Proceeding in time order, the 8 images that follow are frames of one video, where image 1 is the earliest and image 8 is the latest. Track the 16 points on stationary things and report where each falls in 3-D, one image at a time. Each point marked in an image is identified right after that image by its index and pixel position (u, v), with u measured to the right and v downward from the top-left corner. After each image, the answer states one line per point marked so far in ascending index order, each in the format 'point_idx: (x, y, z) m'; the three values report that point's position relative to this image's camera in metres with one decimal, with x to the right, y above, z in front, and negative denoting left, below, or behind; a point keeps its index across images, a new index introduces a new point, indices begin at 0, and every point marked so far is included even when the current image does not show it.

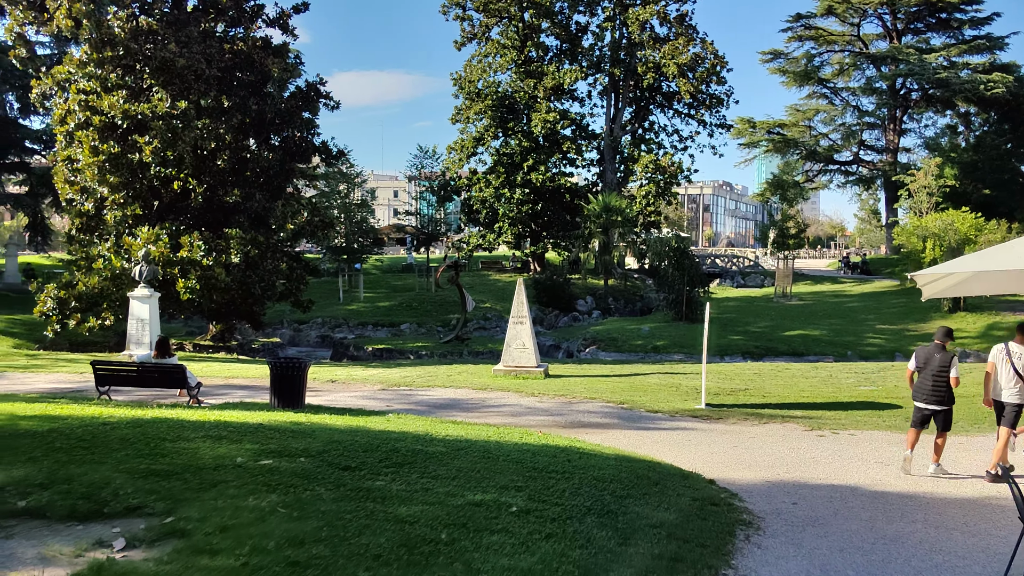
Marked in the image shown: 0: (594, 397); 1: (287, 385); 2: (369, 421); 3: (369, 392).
0: (+1.4, -1.9, +14.3) m
1: (-3.3, -1.4, +12.0) m
2: (-1.8, -1.6, +10.2) m
3: (-2.4, -1.8, +14.2) m
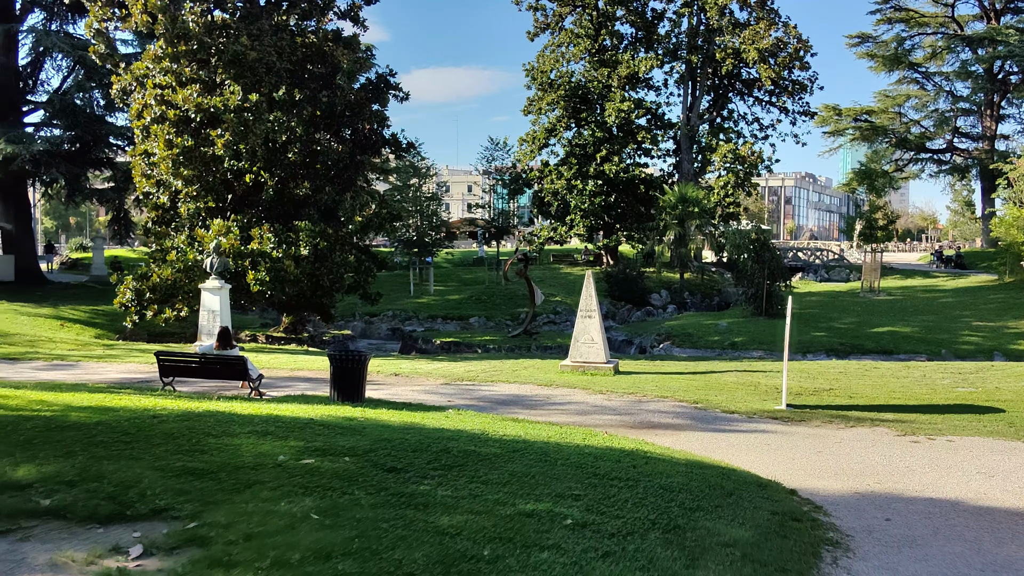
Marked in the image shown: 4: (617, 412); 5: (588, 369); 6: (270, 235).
0: (+2.5, -1.8, +13.6) m
1: (-2.3, -1.3, +11.7) m
2: (-1.0, -1.5, +9.8) m
3: (-1.3, -1.6, +13.8) m
4: (+1.5, -1.8, +12.0) m
5: (+1.5, -1.6, +16.3) m
6: (-5.8, +1.3, +19.8) m
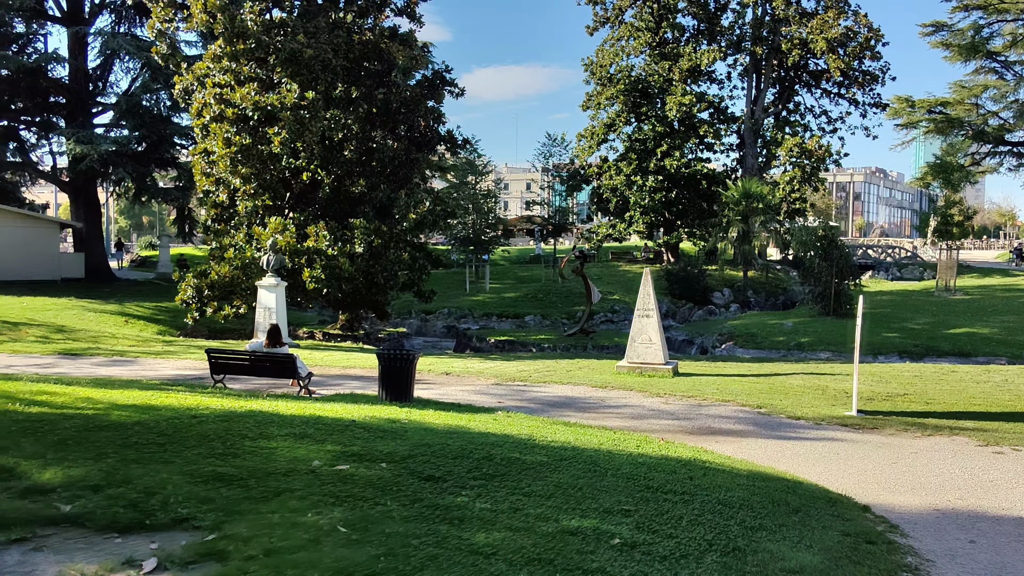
0: (+3.3, -1.7, +13.0) m
1: (-1.6, -1.3, +11.4) m
2: (-0.4, -1.5, +9.4) m
3: (-0.5, -1.6, +13.5) m
4: (+2.2, -1.8, +11.4) m
5: (+2.5, -1.6, +15.8) m
6: (-4.5, +1.4, +19.8) m
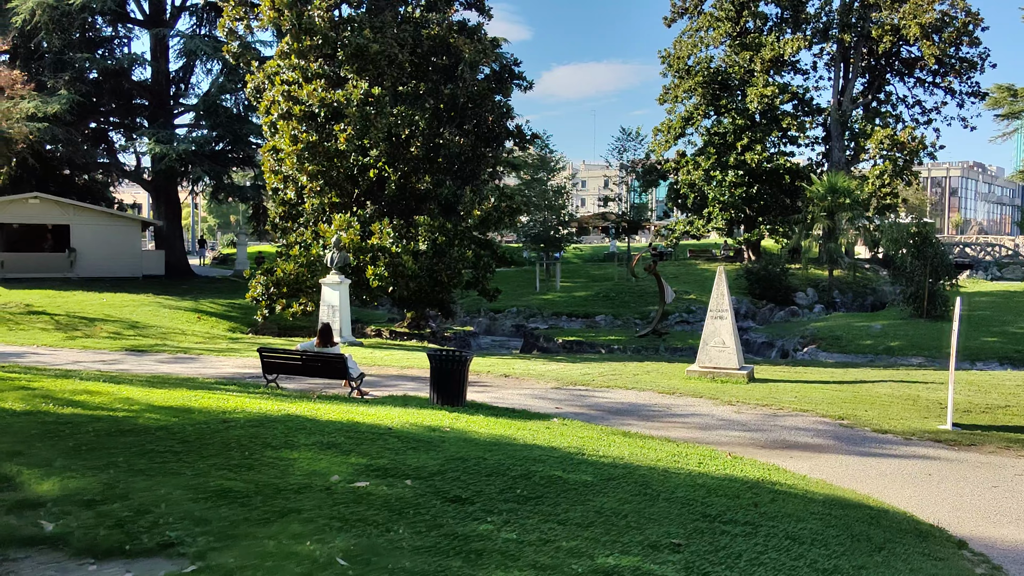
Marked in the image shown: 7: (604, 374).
0: (+4.2, -1.7, +12.0) m
1: (-0.8, -1.2, +10.9) m
2: (+0.1, -1.5, +8.8) m
3: (+0.5, -1.6, +12.8) m
4: (+3.0, -1.8, +10.6) m
5: (+3.7, -1.6, +14.8) m
6: (-2.9, +1.4, +19.5) m
7: (+1.7, -1.6, +15.2) m
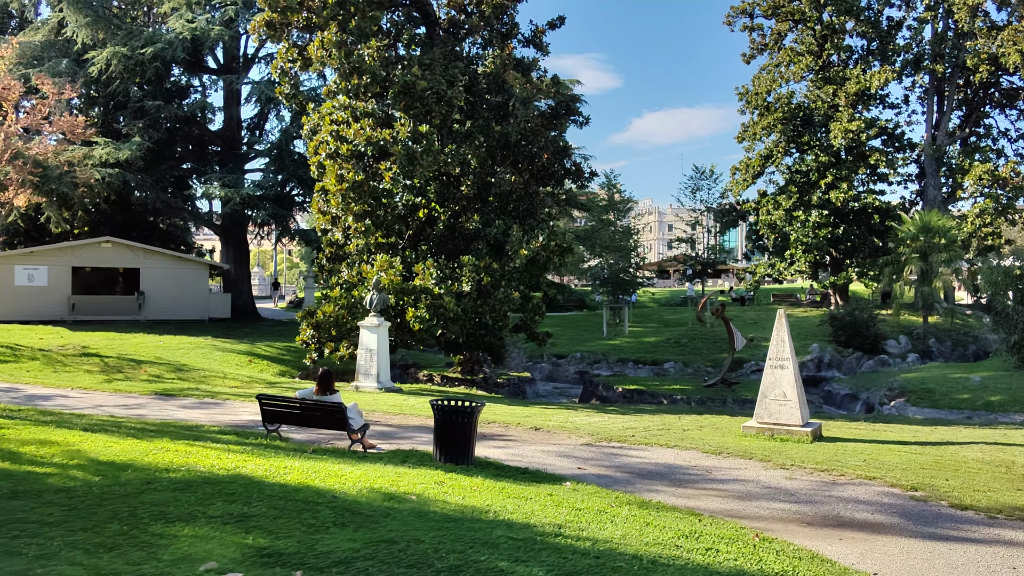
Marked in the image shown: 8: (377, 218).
0: (+4.4, -2.3, +10.3) m
1: (-0.7, -1.8, +9.8) m
2: (0.0, -1.9, +7.6) m
3: (+0.8, -2.2, +11.5) m
4: (+3.0, -2.3, +9.0) m
5: (+4.2, -2.3, +13.2) m
6: (-1.8, +0.4, +18.7) m
7: (+2.3, -2.3, +13.7) m
8: (-3.3, +1.7, +20.1) m
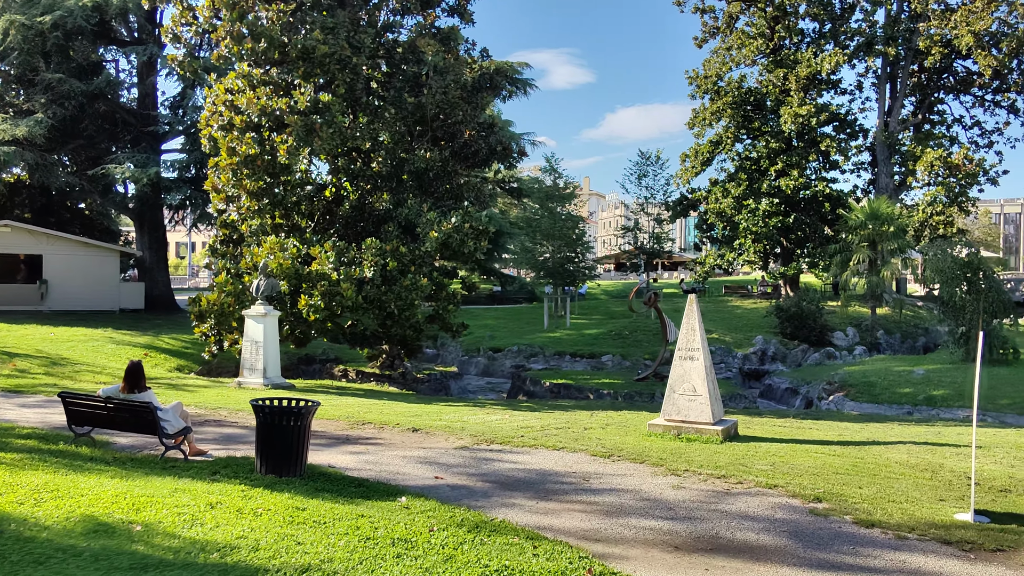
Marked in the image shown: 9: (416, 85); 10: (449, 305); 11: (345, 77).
0: (+2.8, -2.1, +8.8) m
1: (-2.3, -1.5, +8.2) m
2: (-1.5, -1.7, +6.0) m
3: (-0.9, -2.0, +10.0) m
4: (+1.4, -2.0, +7.5) m
5: (+2.5, -2.1, +11.7) m
6: (-3.7, +0.7, +17.0) m
7: (+0.5, -2.1, +12.2) m
8: (-5.3, +2.0, +18.4) m
9: (-2.3, +4.9, +19.9) m
10: (-1.4, -0.4, +18.7) m
11: (-3.8, +4.7, +18.6) m
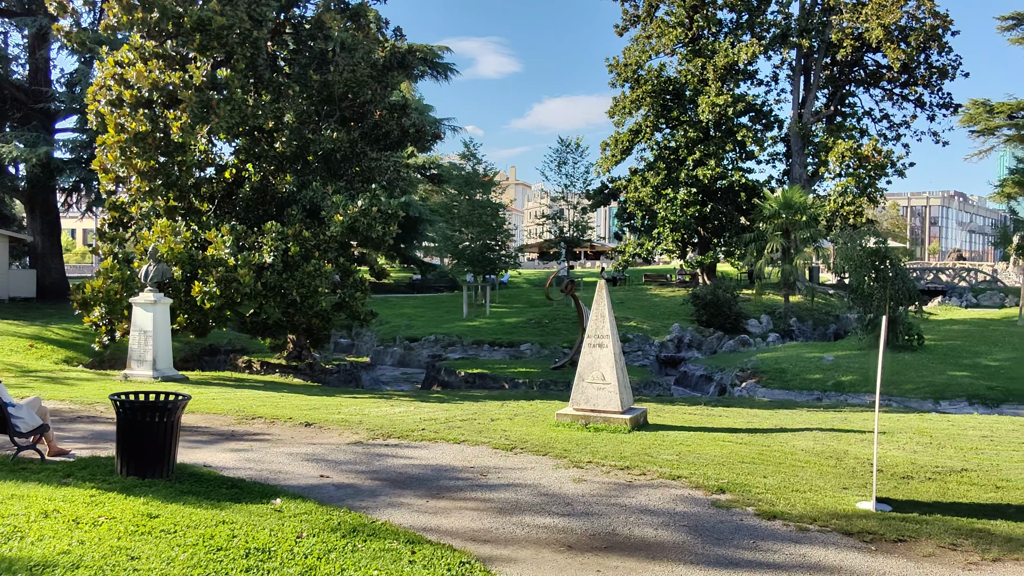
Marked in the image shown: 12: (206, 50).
0: (+1.7, -1.9, +8.5) m
1: (-3.3, -1.4, +7.4) m
2: (-2.3, -1.5, +5.3) m
3: (-2.0, -1.8, +9.3) m
4: (+0.5, -1.9, +7.1) m
5: (+1.1, -1.9, +11.4) m
6: (-5.5, +1.0, +16.1) m
7: (-0.9, -1.8, +11.7) m
8: (-7.2, +2.3, +17.3) m
9: (-4.4, +5.2, +19.0) m
10: (-3.3, -0.1, +18.0) m
11: (-5.7, +5.0, +17.6) m
12: (-6.5, +5.0, +17.7) m
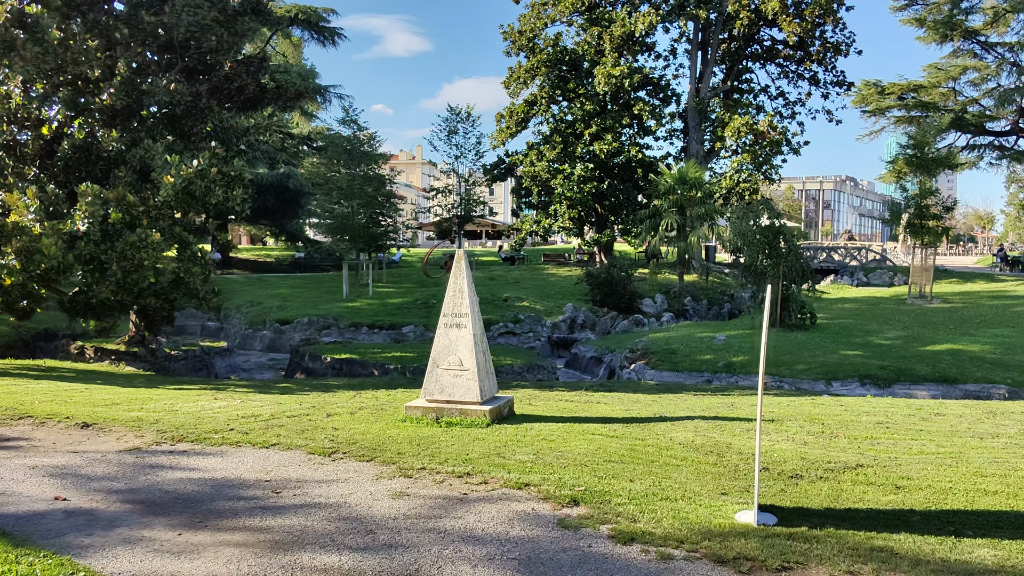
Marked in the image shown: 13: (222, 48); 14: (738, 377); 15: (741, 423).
0: (+0.1, -1.6, +7.0) m
1: (-4.8, -1.1, +5.3) m
2: (-3.5, -1.3, +3.3) m
3: (-3.7, -1.5, +7.4) m
4: (-0.9, -1.6, +5.4) m
5: (-0.8, -1.5, +9.7) m
6: (-7.9, +1.4, +13.6) m
7: (-2.8, -1.5, +9.8) m
8: (-9.7, +2.8, +14.6) m
9: (-7.0, +5.7, +16.6) m
10: (-5.9, +0.4, +15.8) m
11: (-8.2, +5.5, +15.0) m
12: (-9.0, +5.5, +15.1) m
13: (-5.9, +4.8, +16.8) m
14: (+4.7, -1.8, +17.0) m
15: (+2.8, -1.6, +9.9) m
